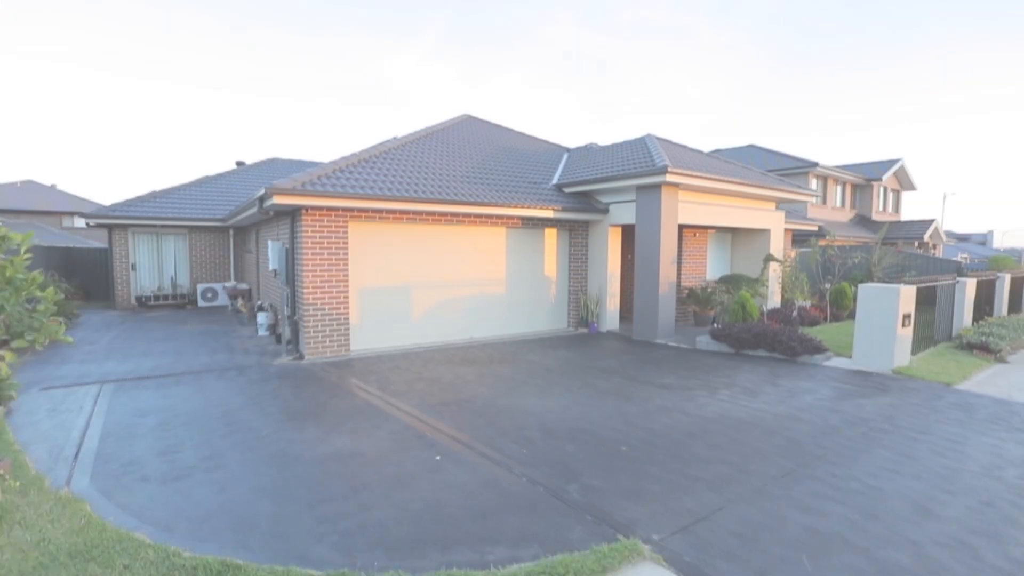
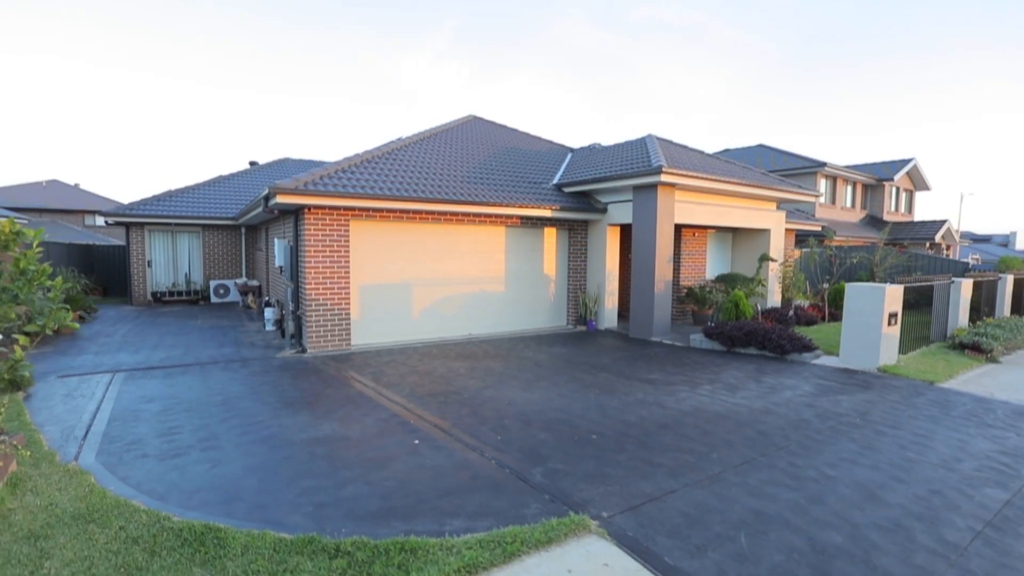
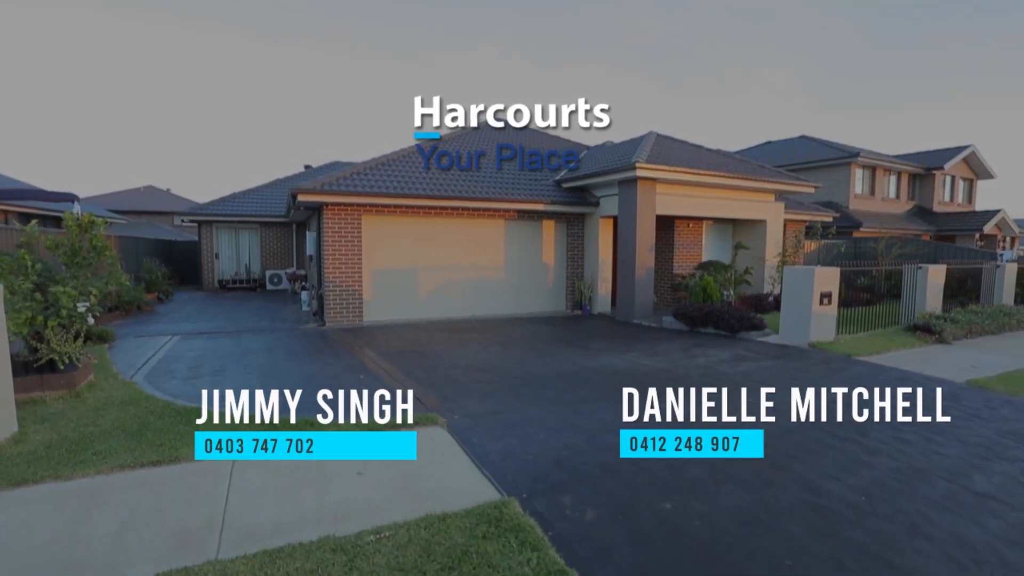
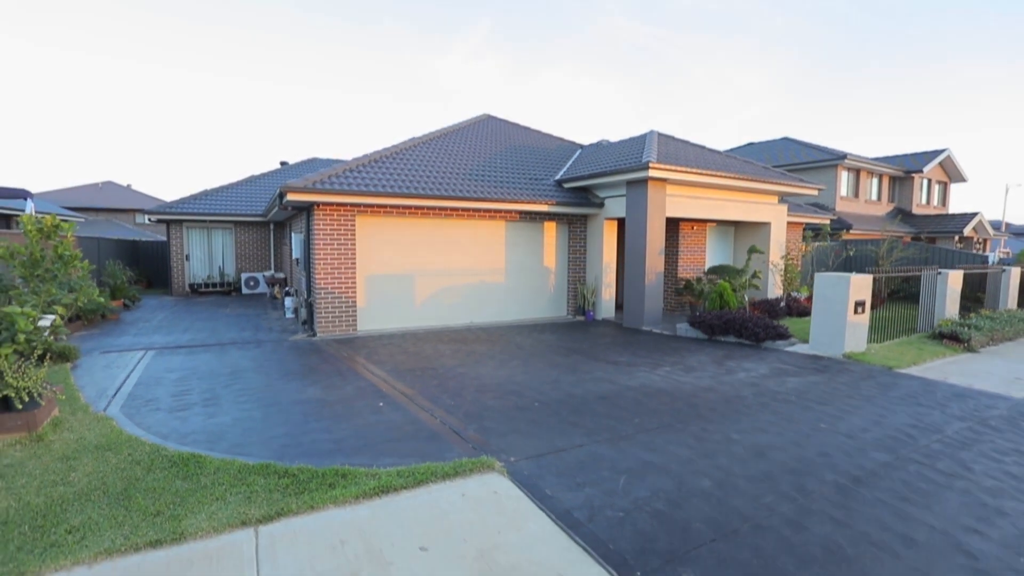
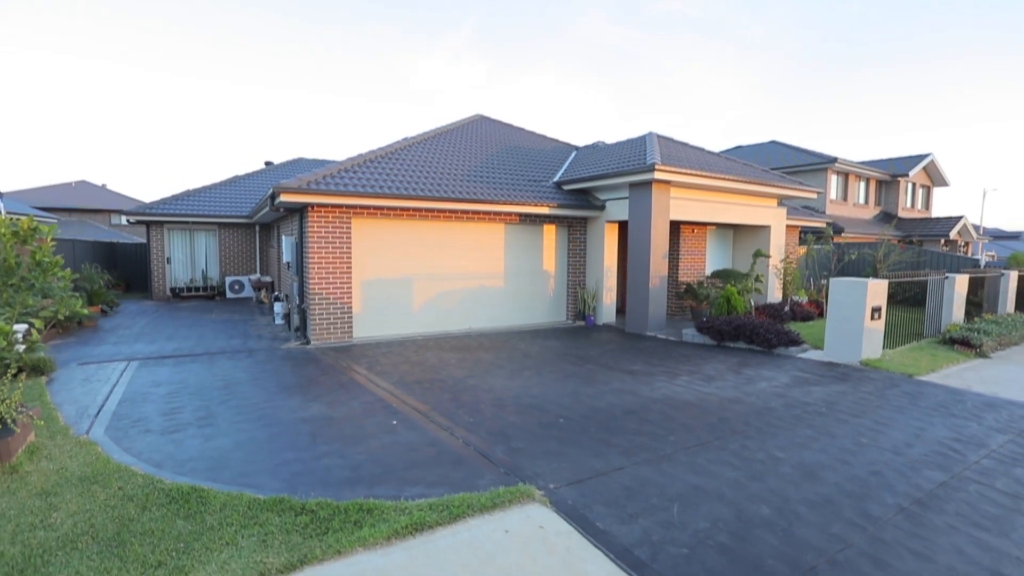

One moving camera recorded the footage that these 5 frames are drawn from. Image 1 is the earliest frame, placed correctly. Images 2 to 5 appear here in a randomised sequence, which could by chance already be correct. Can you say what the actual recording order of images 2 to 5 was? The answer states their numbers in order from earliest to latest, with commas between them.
2, 5, 4, 3
